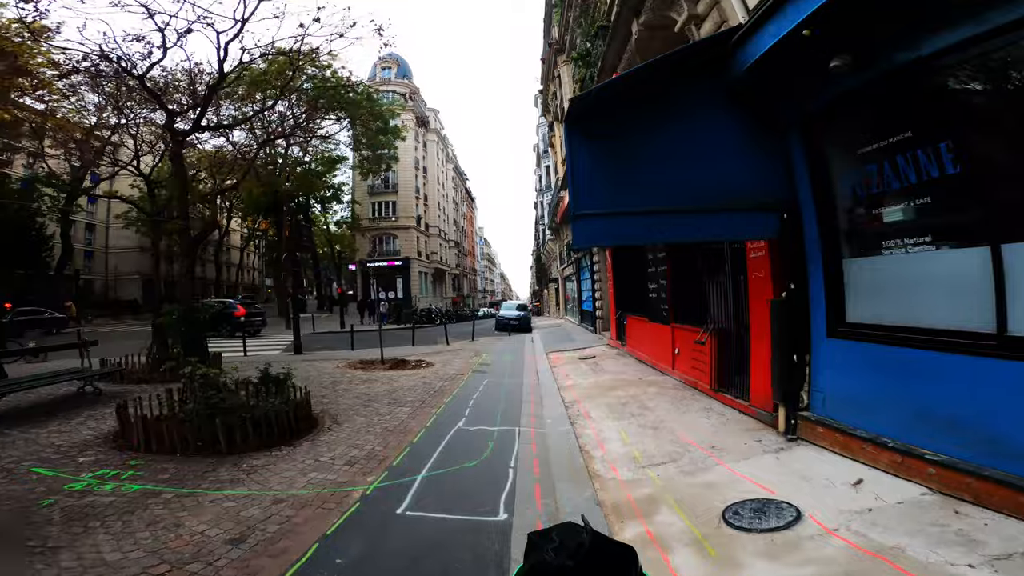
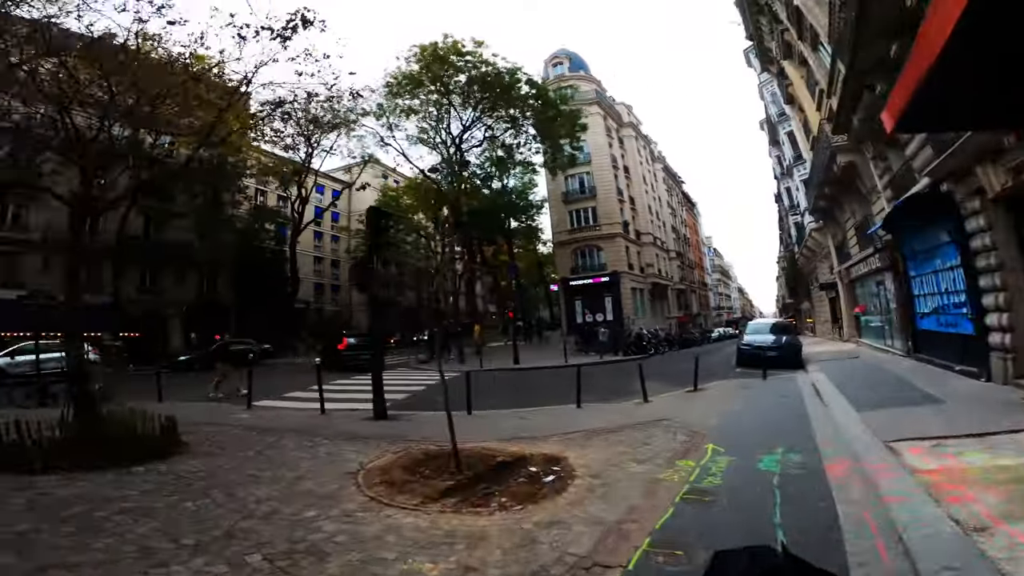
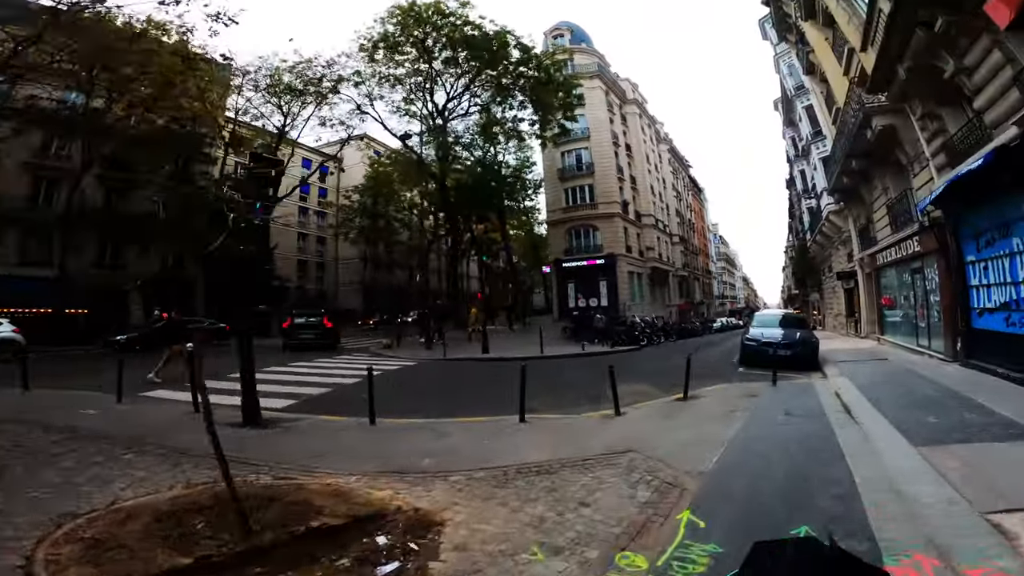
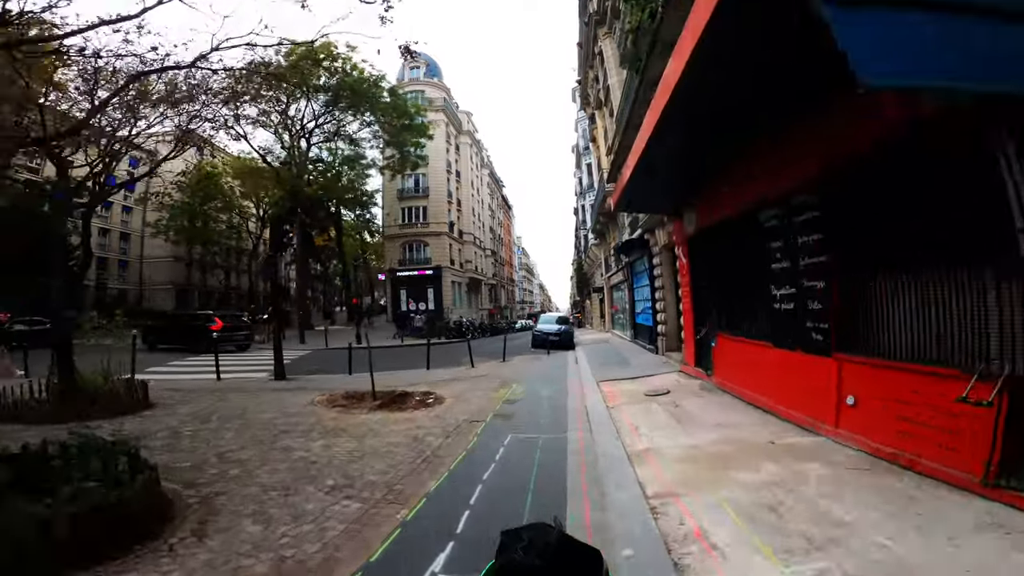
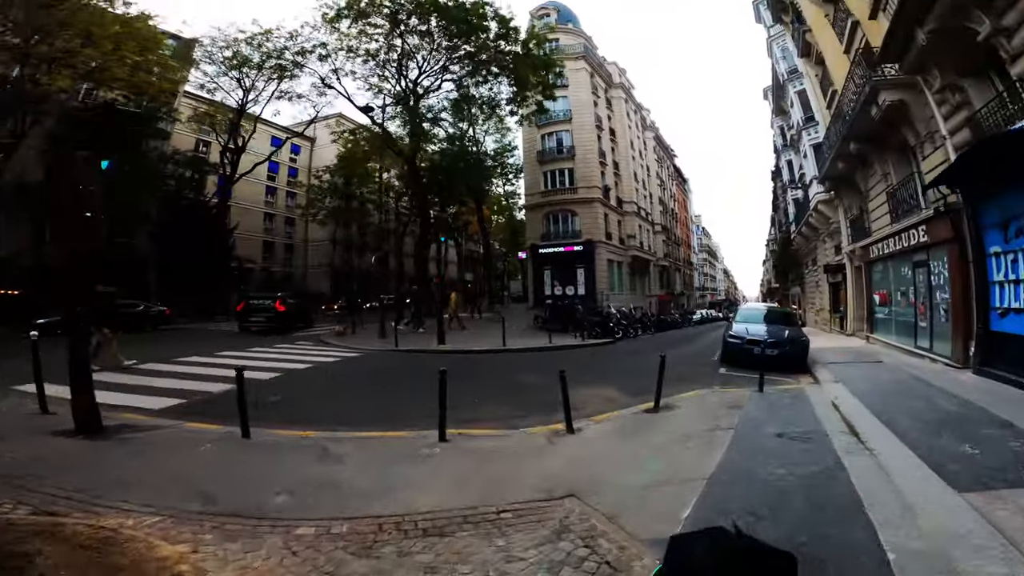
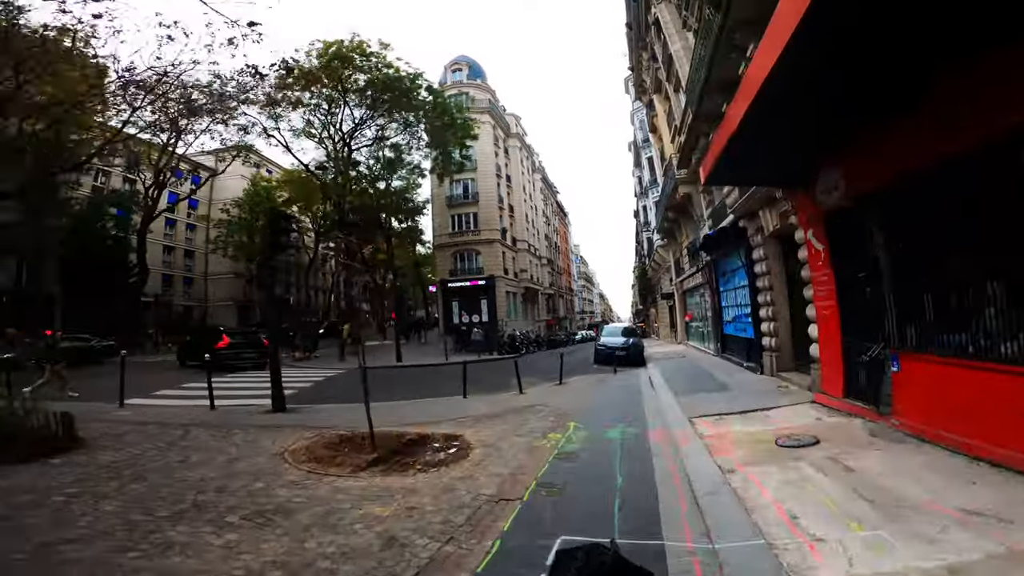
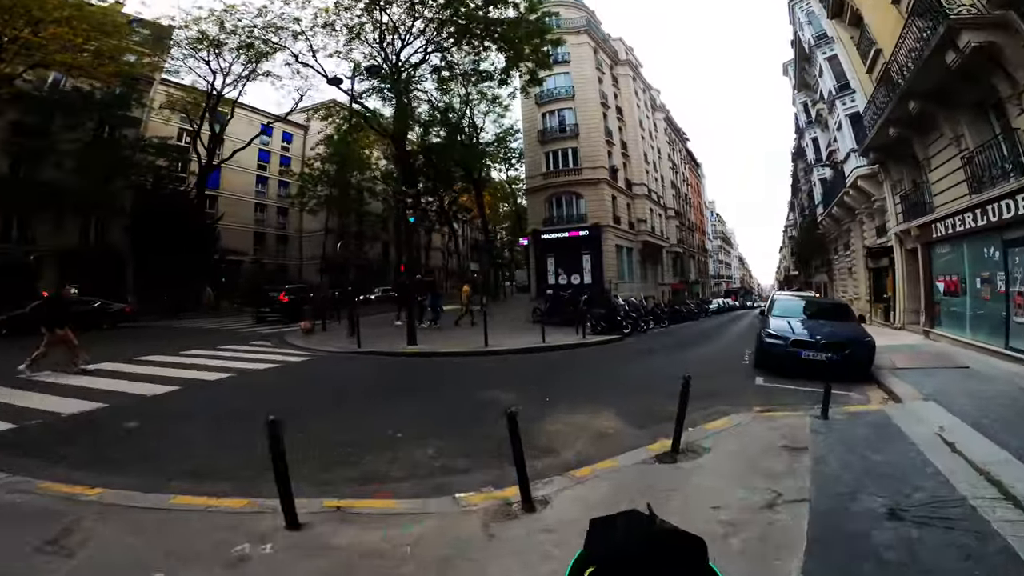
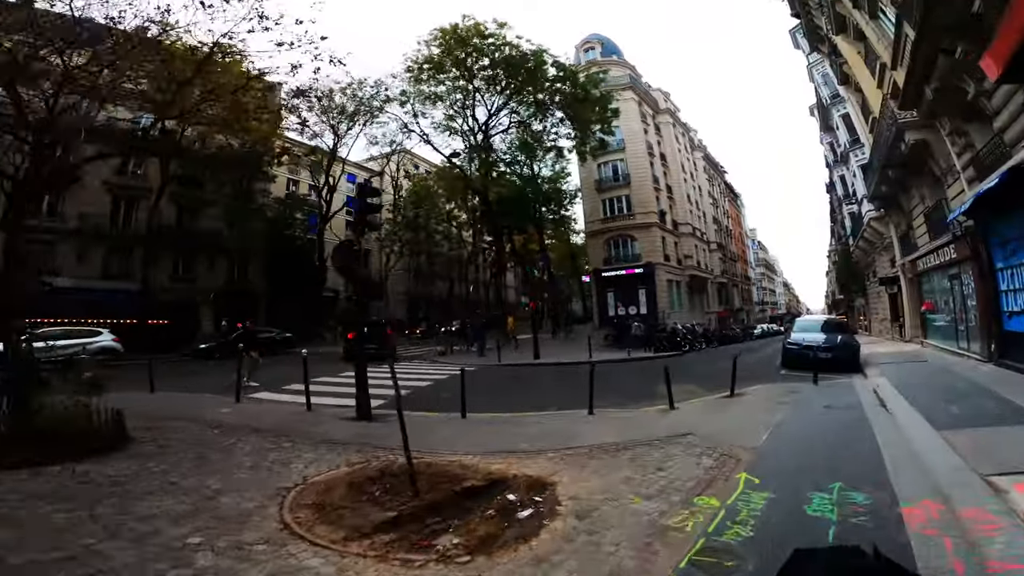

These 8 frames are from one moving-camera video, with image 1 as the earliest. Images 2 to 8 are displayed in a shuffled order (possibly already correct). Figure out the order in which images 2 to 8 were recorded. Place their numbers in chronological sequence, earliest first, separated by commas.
4, 6, 2, 8, 3, 5, 7
